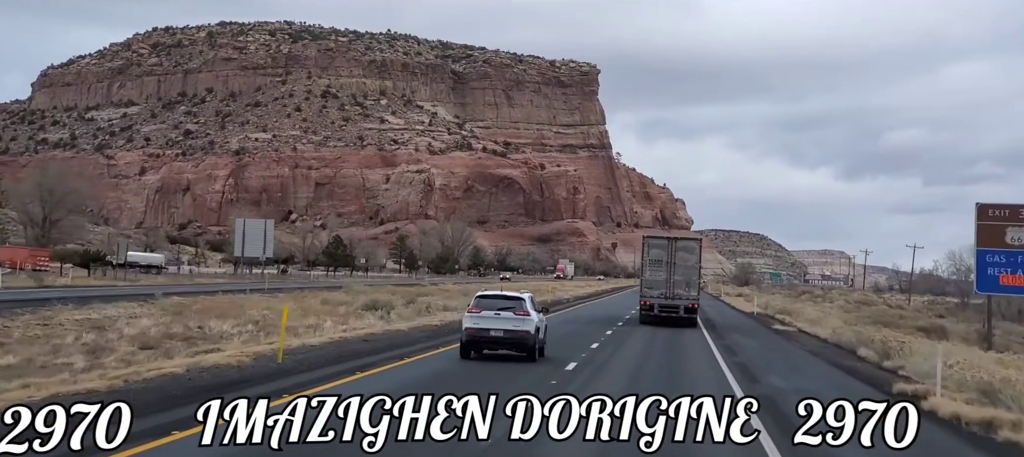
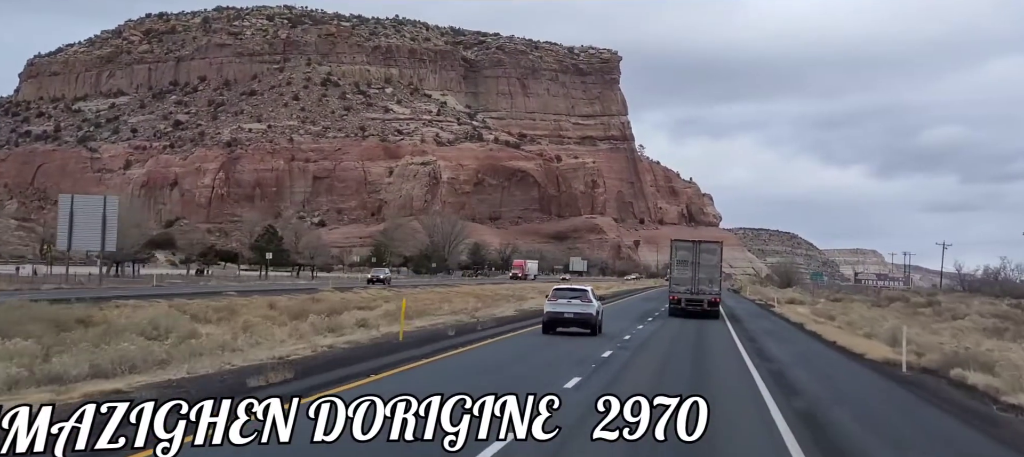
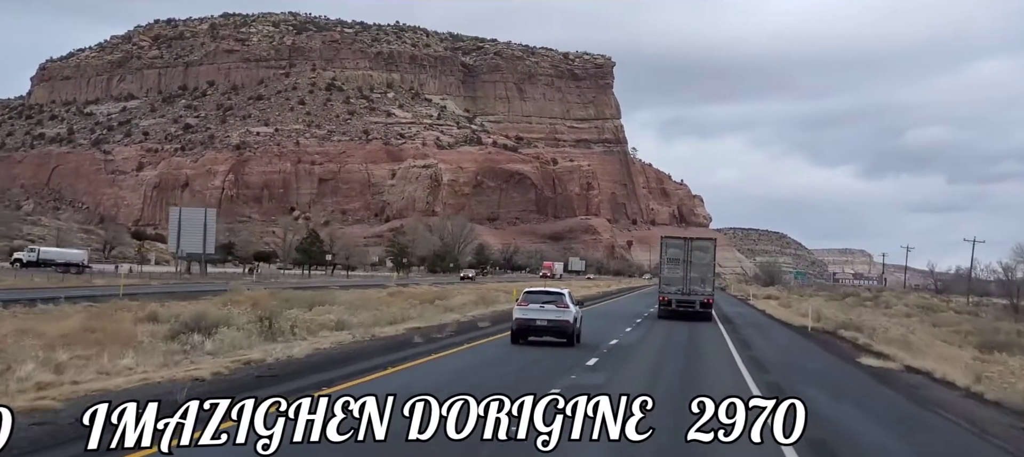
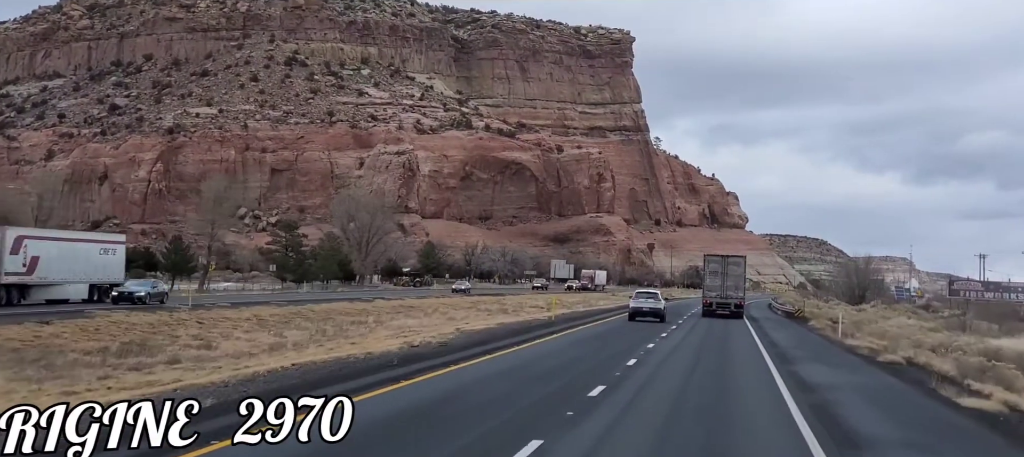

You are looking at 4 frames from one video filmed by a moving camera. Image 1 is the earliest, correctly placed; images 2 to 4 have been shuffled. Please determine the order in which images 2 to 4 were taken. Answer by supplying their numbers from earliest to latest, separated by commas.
3, 2, 4
